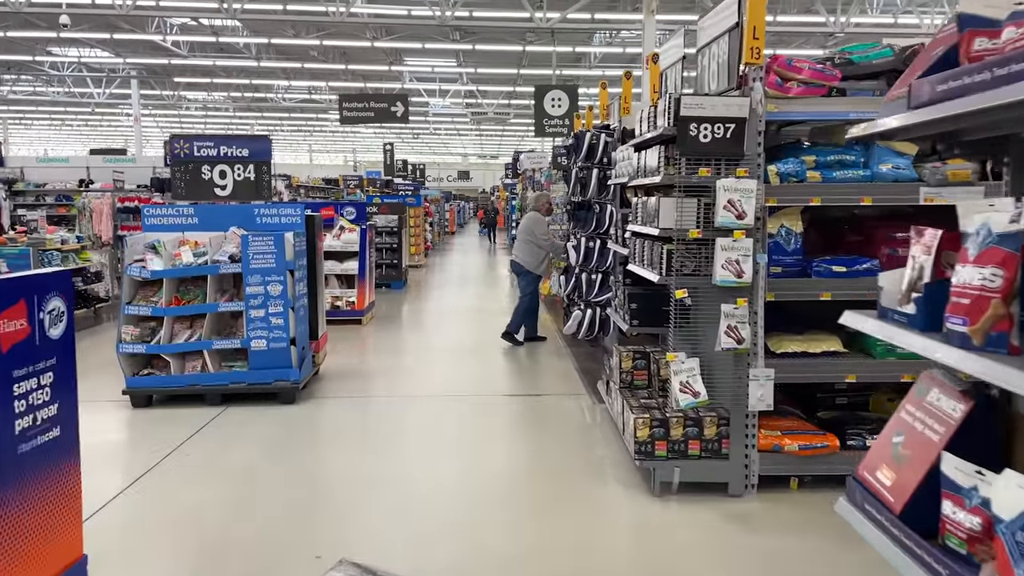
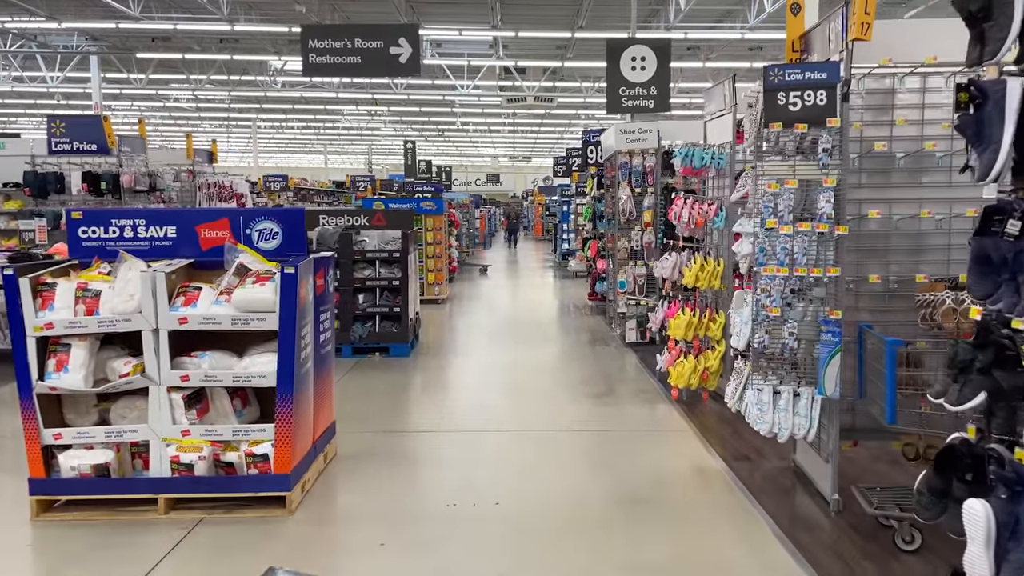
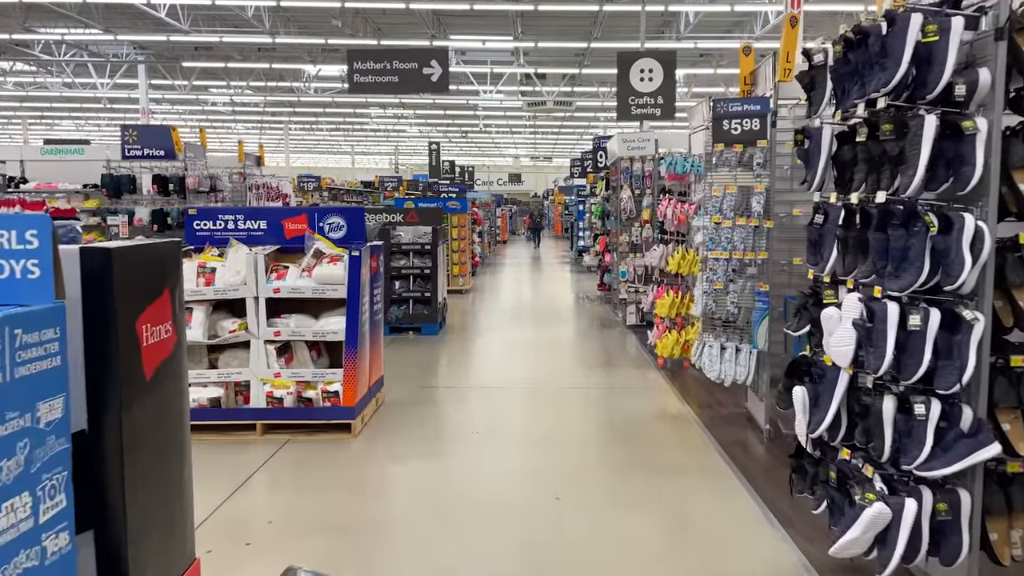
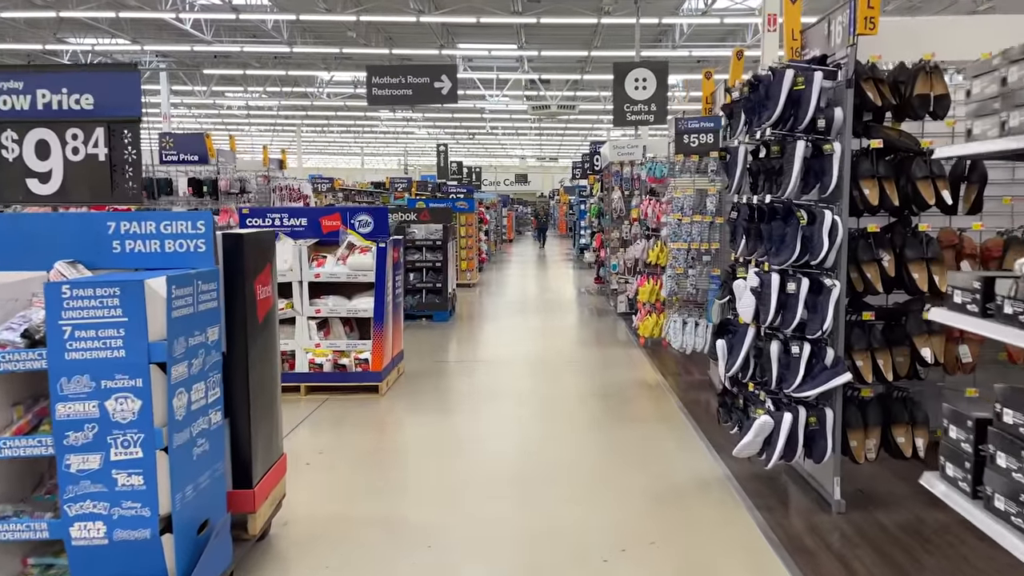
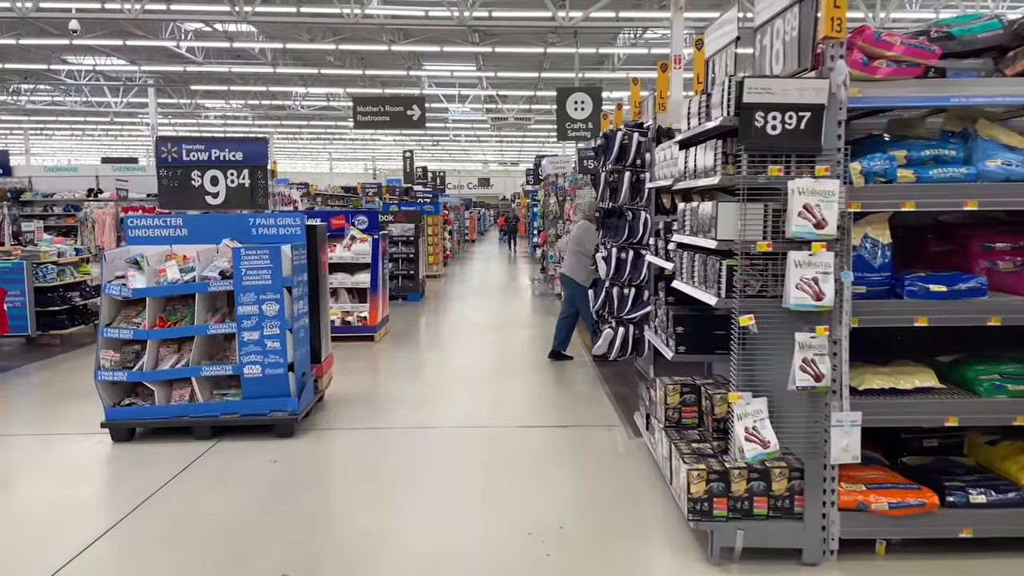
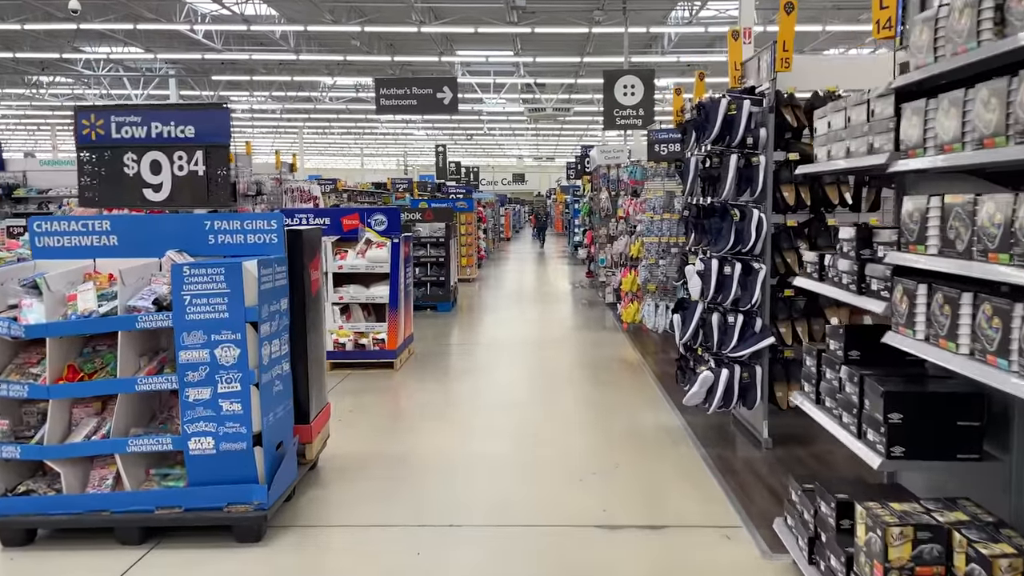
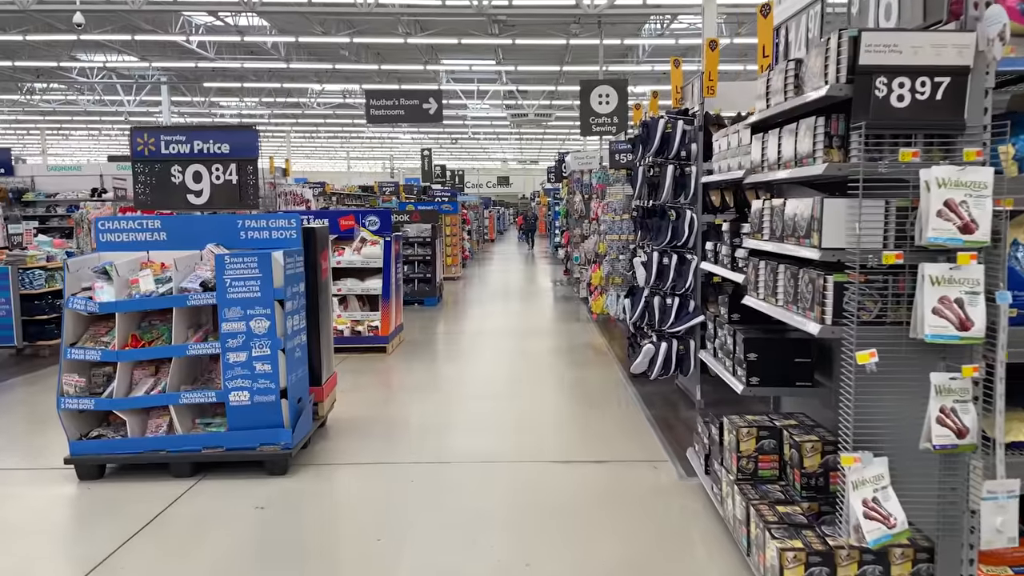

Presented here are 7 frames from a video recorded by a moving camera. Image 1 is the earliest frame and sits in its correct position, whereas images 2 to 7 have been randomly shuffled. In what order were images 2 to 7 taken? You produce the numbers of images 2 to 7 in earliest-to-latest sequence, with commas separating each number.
5, 7, 6, 4, 3, 2
